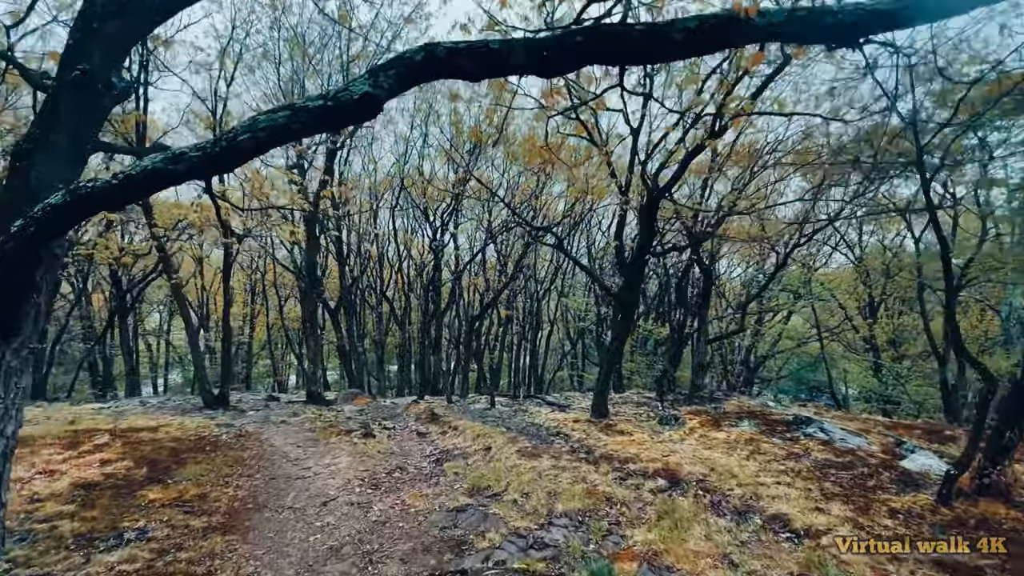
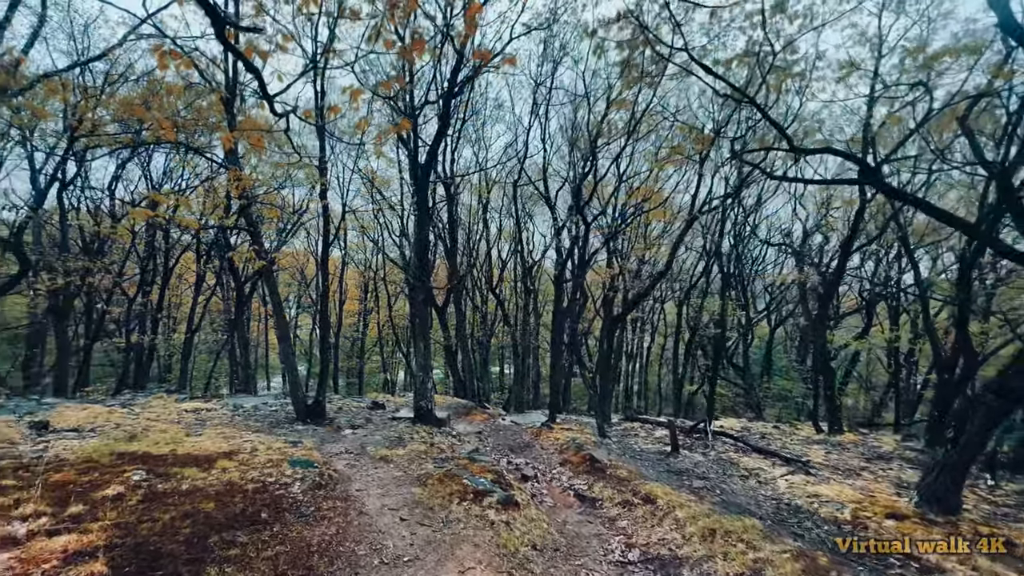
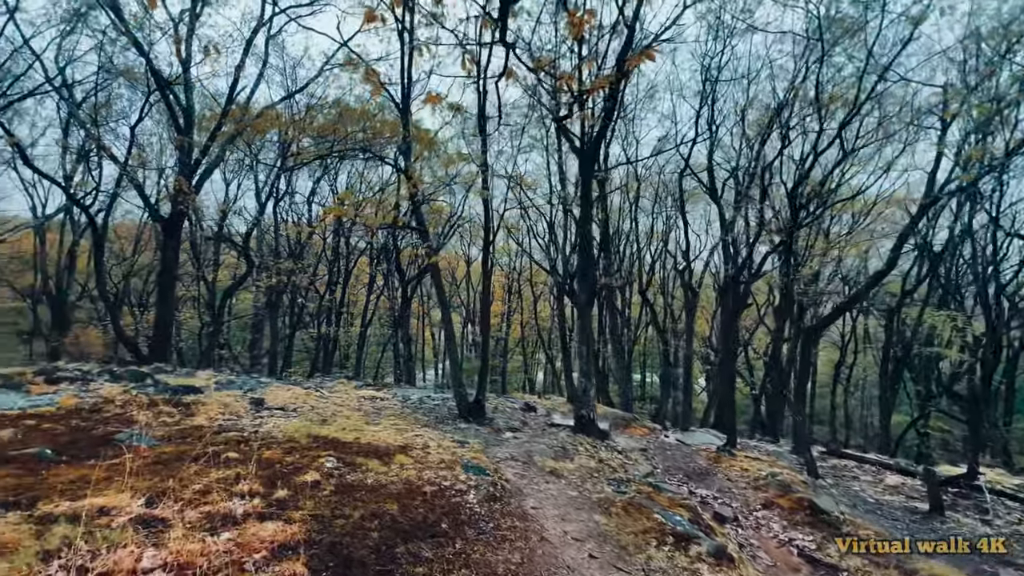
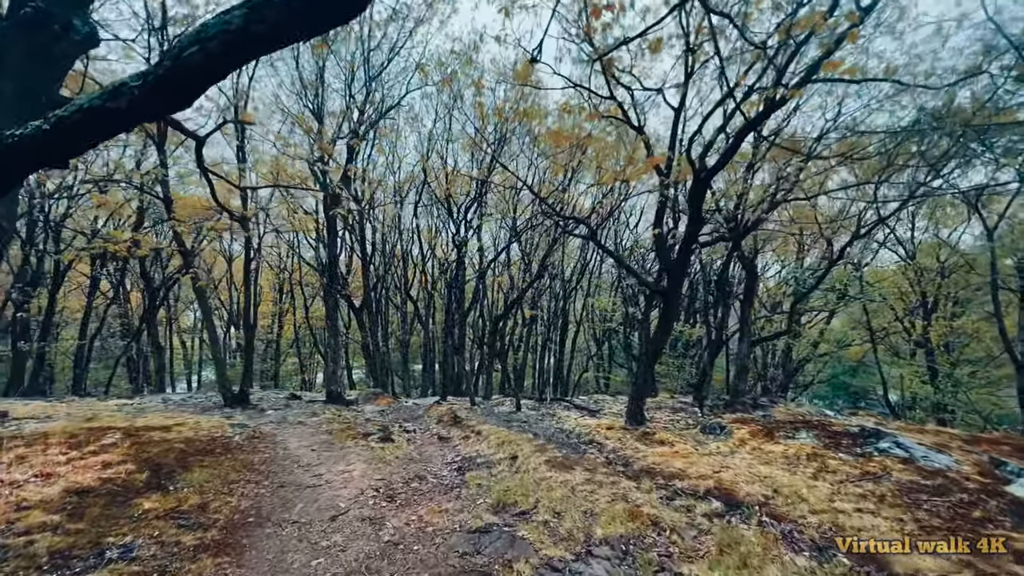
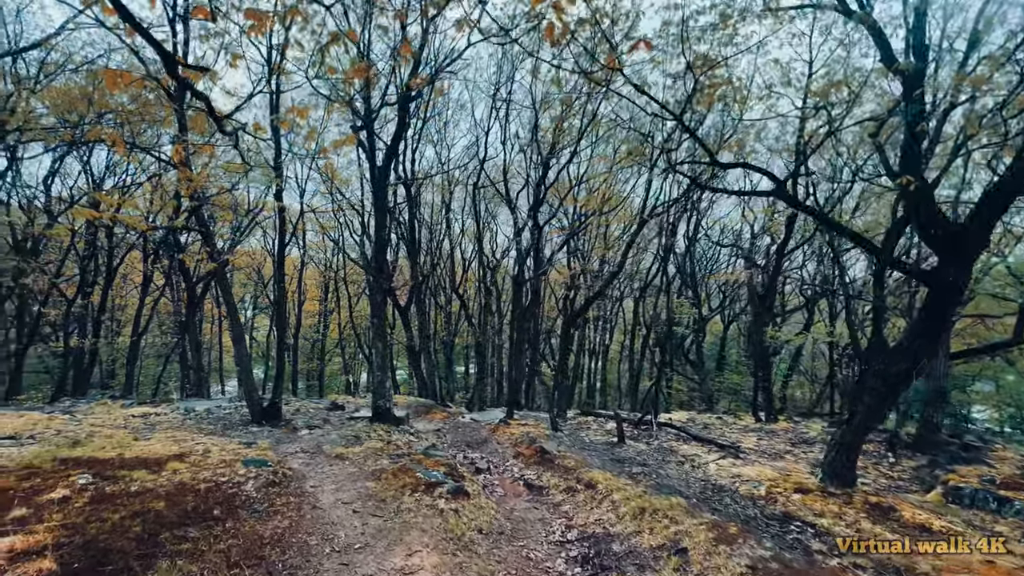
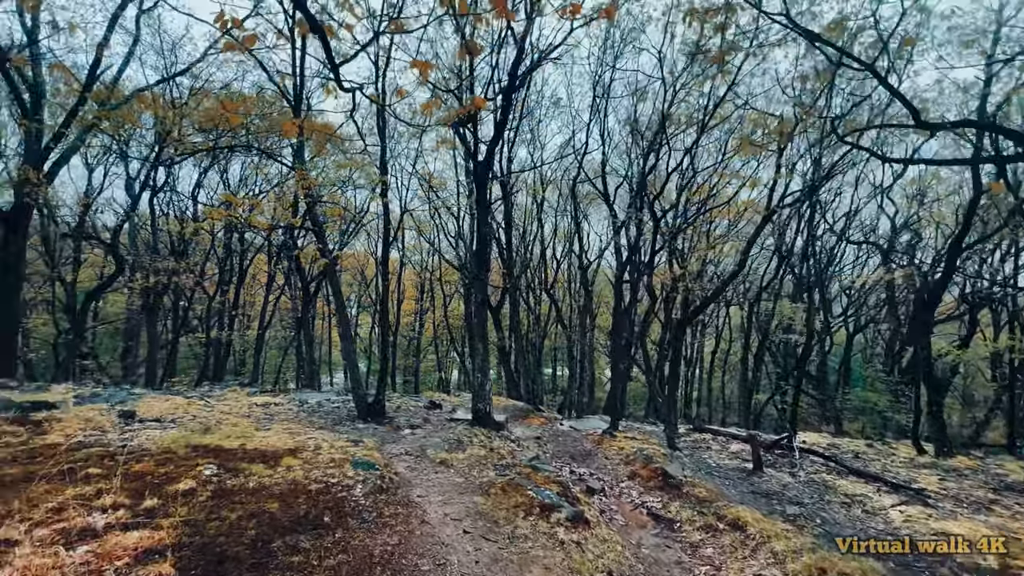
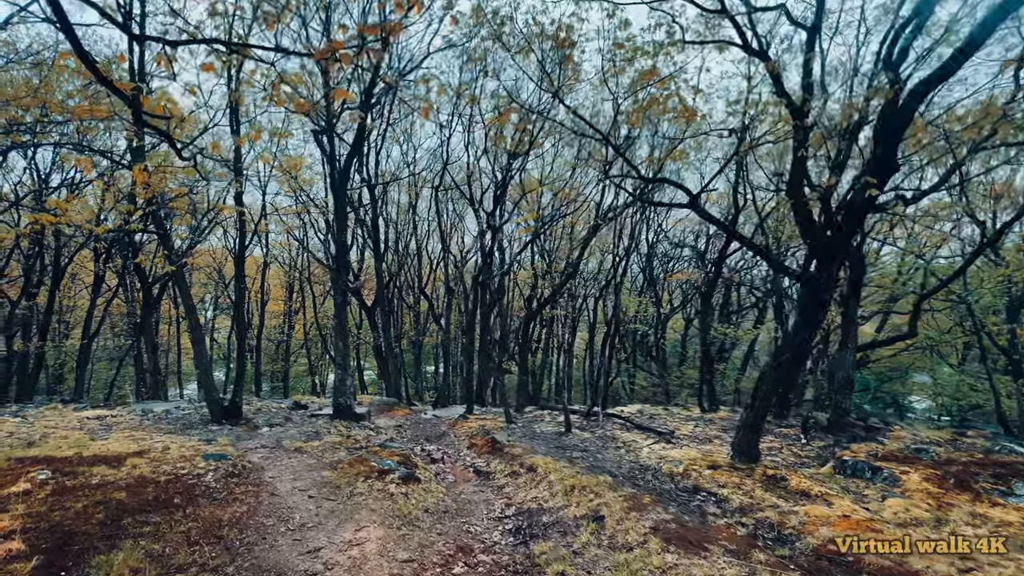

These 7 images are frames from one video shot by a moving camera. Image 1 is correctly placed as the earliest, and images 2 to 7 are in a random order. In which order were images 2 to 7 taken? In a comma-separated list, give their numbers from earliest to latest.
4, 7, 5, 2, 6, 3
